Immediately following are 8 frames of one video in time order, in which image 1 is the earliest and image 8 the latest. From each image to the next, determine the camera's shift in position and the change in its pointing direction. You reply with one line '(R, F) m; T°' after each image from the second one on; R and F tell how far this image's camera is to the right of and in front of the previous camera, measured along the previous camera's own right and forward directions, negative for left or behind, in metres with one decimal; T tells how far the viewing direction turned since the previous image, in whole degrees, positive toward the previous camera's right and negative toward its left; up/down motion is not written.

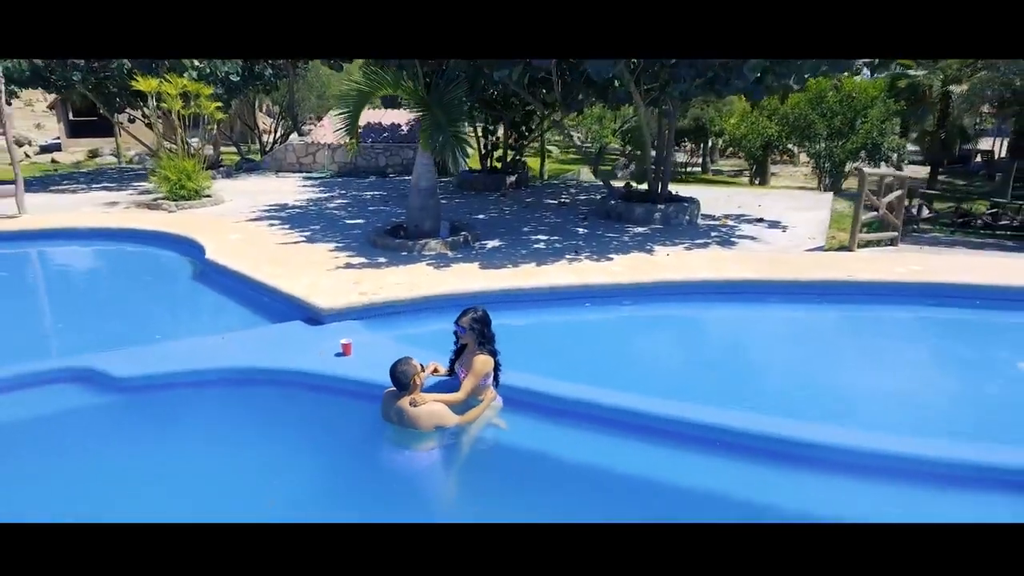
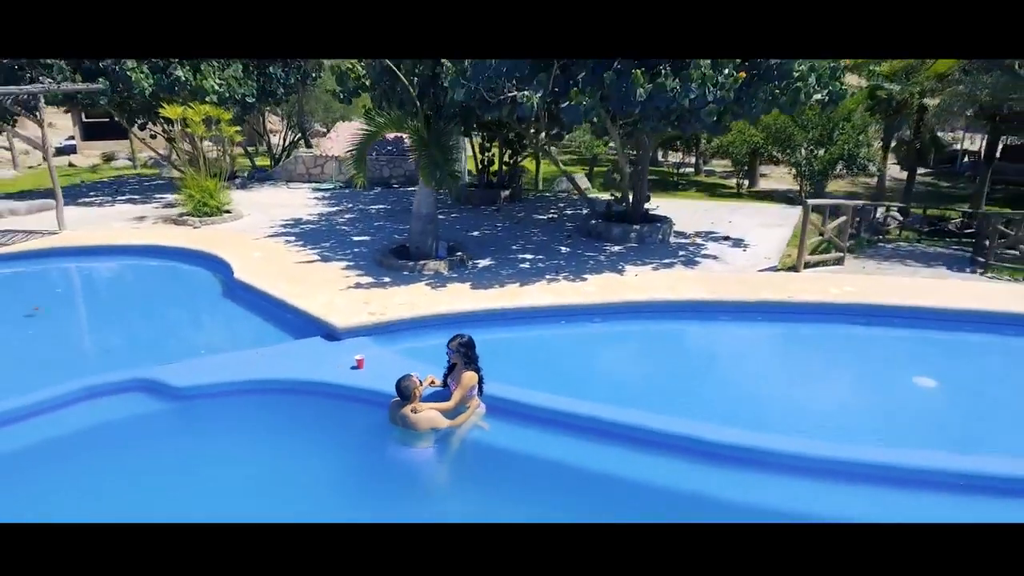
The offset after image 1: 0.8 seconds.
(+0.1, -1.1) m; 0°
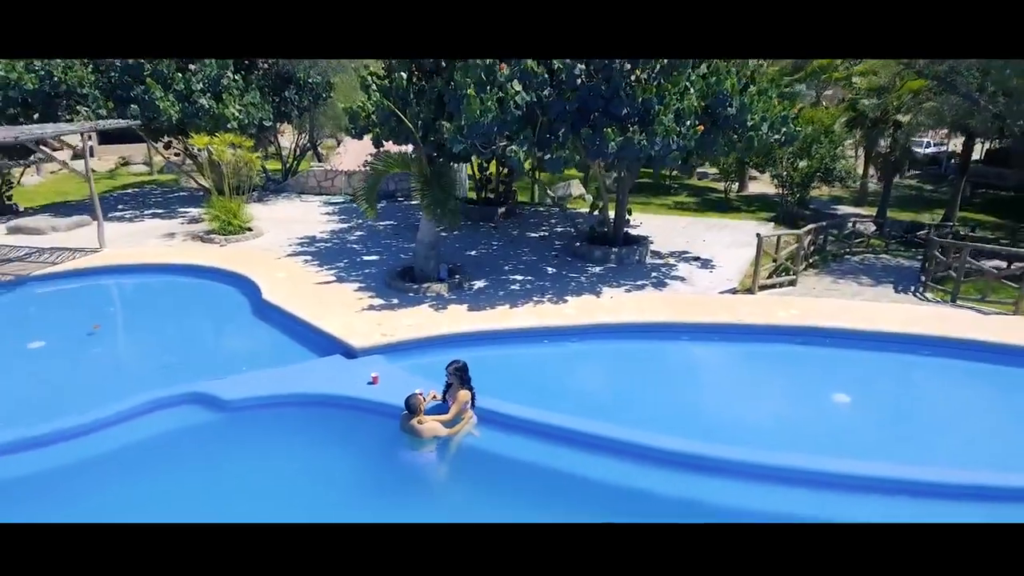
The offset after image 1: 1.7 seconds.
(+0.1, -1.3) m; 0°
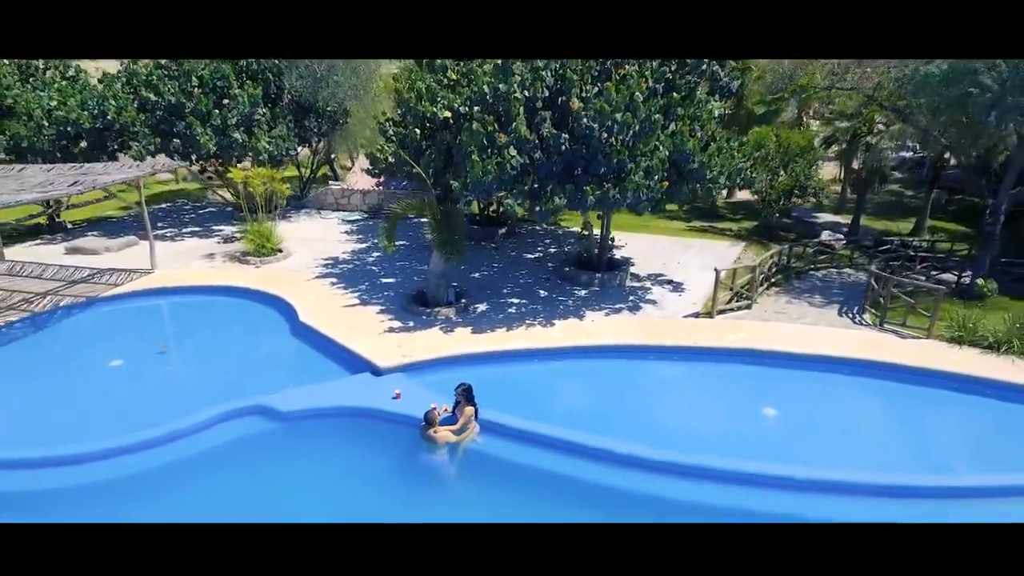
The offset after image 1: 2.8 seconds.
(+0.1, -1.9) m; 0°
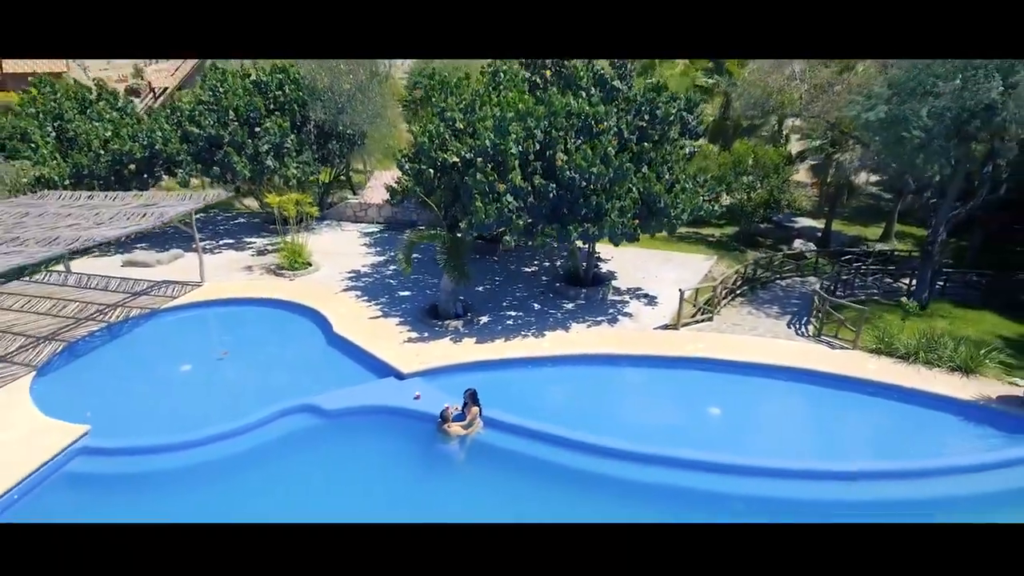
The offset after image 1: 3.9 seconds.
(+0.1, -2.3) m; 0°
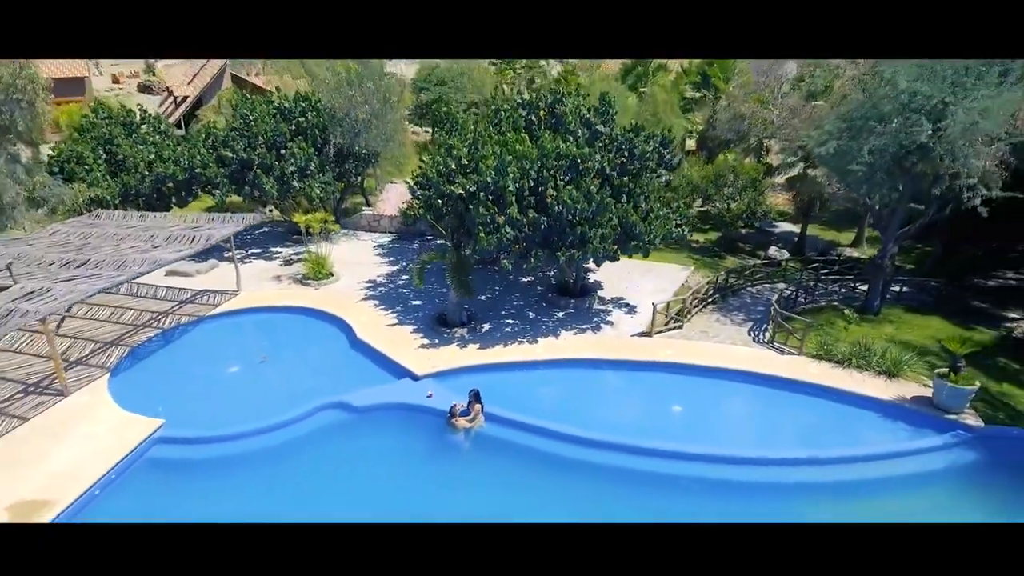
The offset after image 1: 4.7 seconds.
(+0.1, -2.4) m; 0°
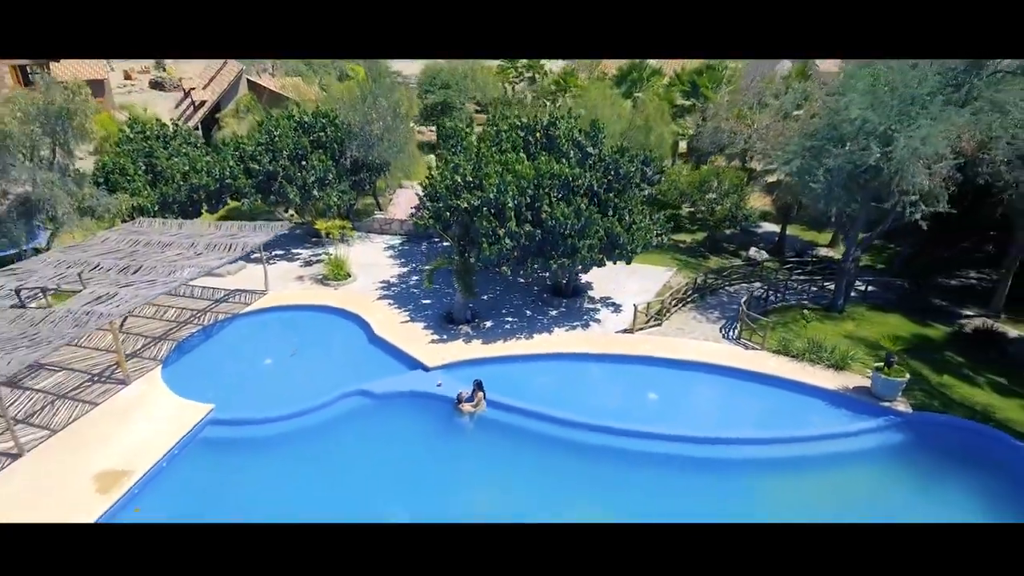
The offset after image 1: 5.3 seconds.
(+0.1, -2.3) m; 0°
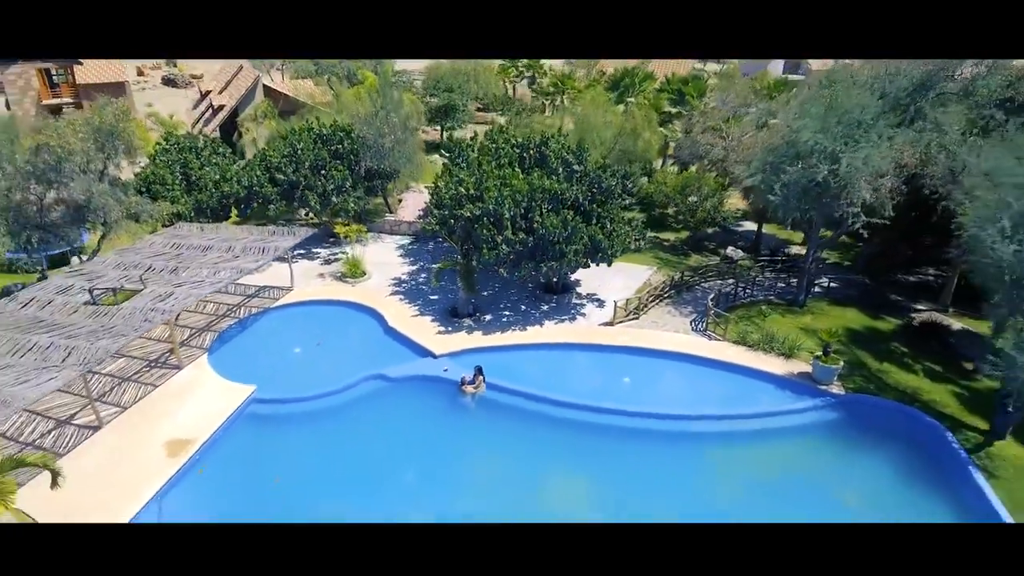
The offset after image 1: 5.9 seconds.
(+0.1, -2.9) m; 0°
